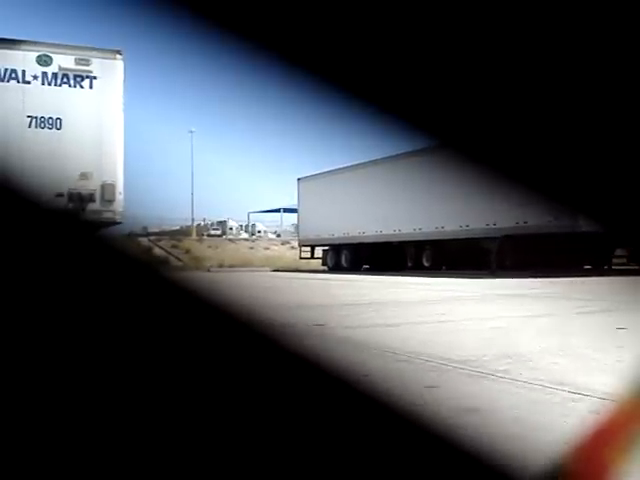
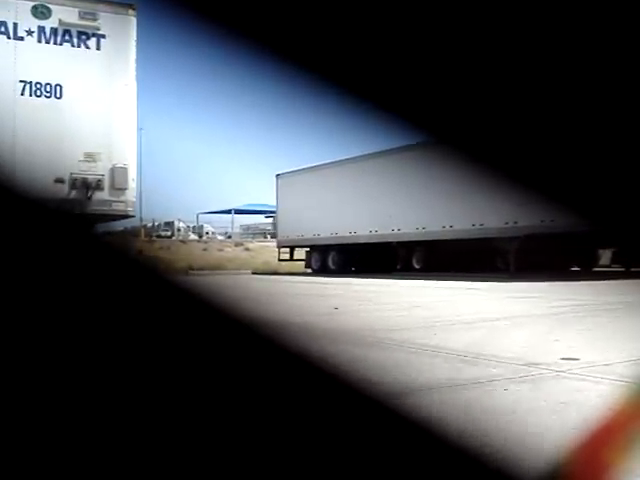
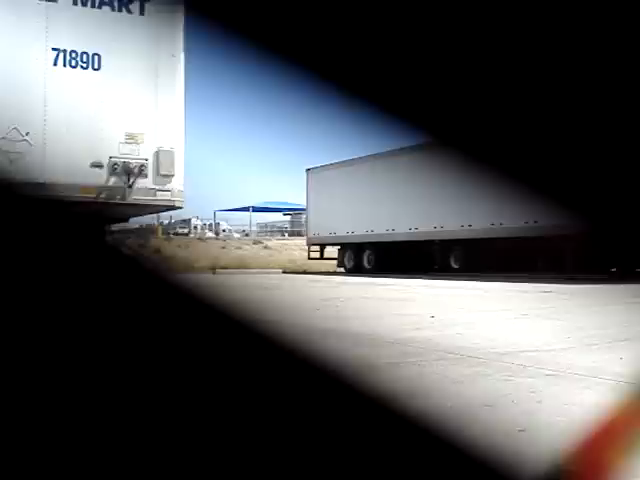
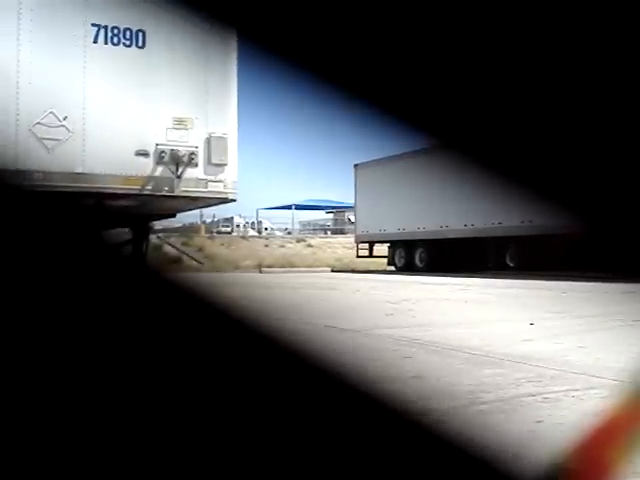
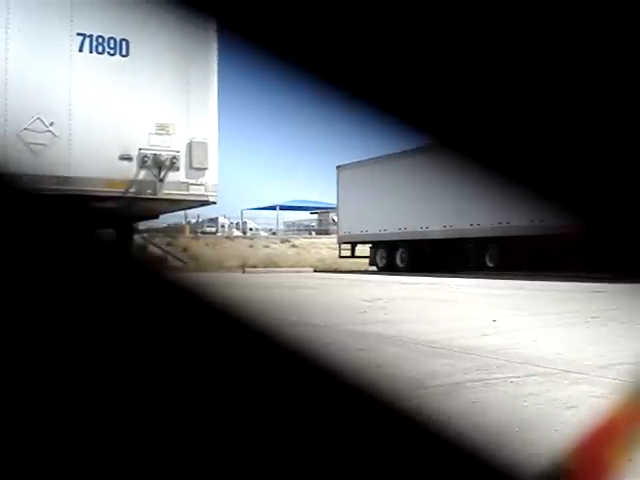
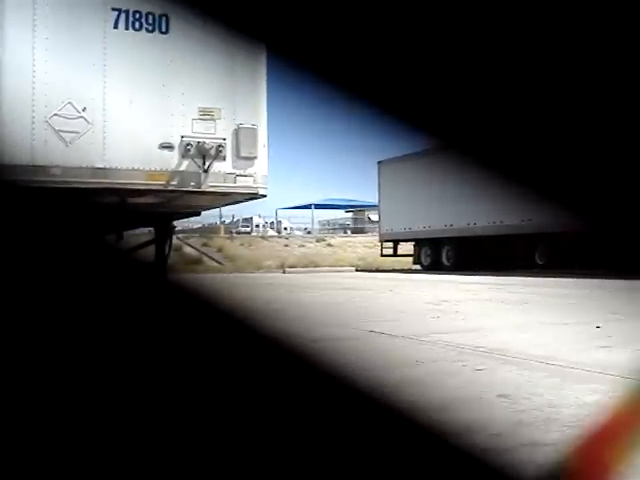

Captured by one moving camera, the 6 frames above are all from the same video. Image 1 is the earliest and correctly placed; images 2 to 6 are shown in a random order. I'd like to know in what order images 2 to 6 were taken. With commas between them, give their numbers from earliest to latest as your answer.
2, 3, 5, 4, 6
